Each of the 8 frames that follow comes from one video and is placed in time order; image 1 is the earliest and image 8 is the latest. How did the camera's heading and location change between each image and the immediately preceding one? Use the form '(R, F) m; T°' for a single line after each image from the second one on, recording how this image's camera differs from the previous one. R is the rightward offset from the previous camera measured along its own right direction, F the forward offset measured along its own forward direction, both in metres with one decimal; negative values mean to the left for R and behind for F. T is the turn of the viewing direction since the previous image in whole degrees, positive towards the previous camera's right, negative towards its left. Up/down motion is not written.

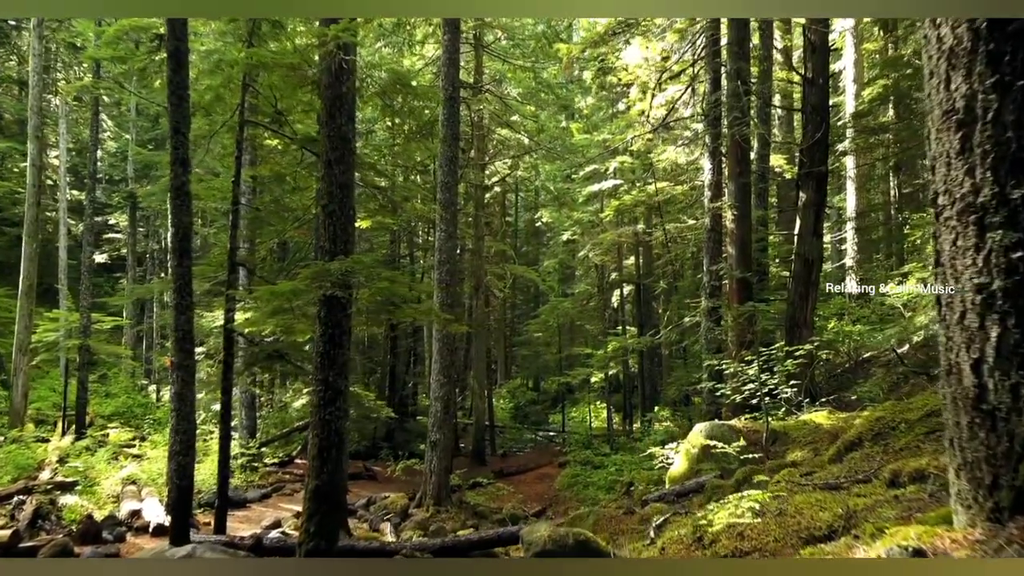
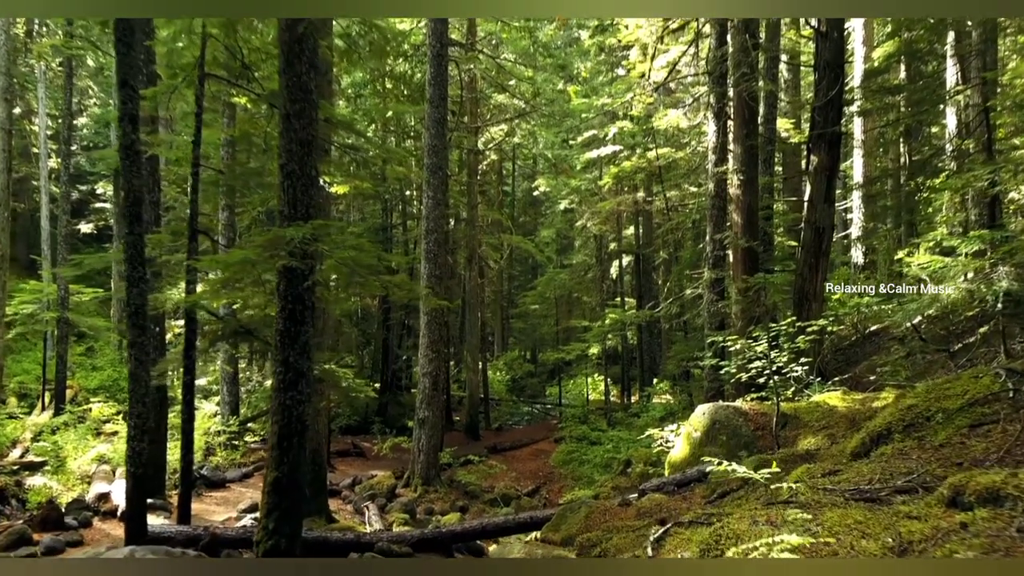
(+0.1, +0.4) m; 0°
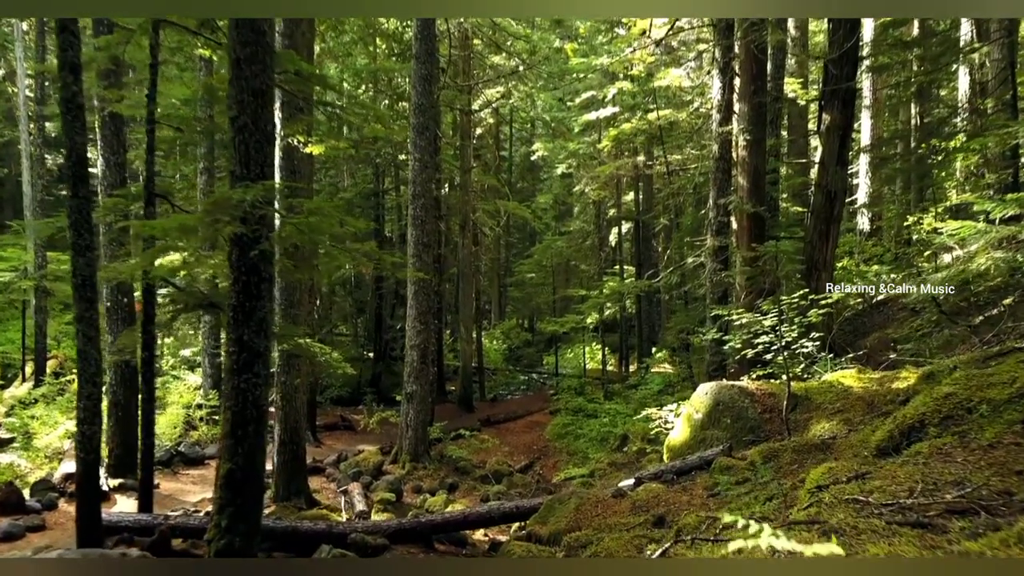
(+0.1, +0.4) m; 0°
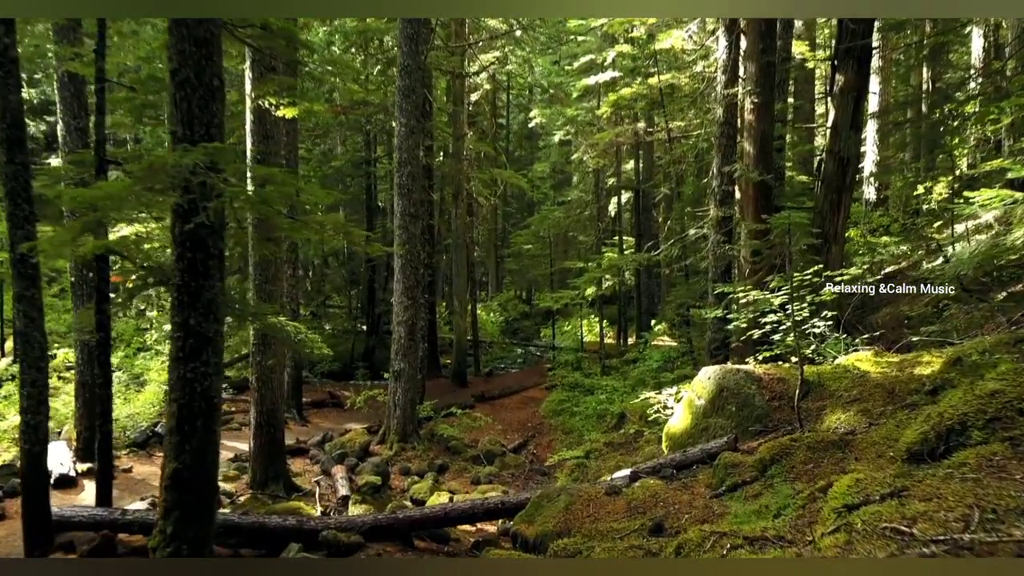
(+0.1, +0.3) m; 0°
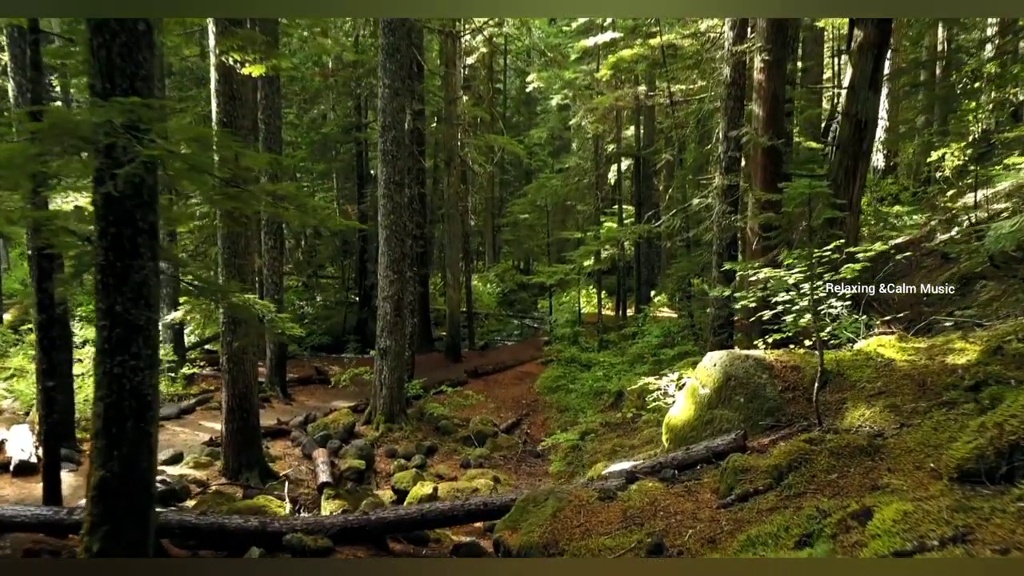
(+0.1, +0.3) m; 0°
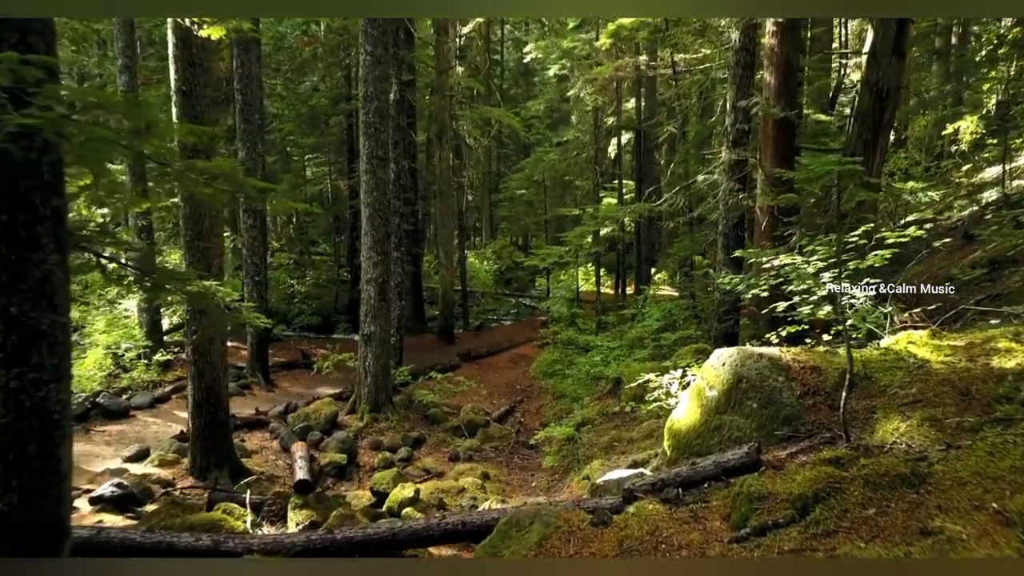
(+0.1, +0.4) m; 0°
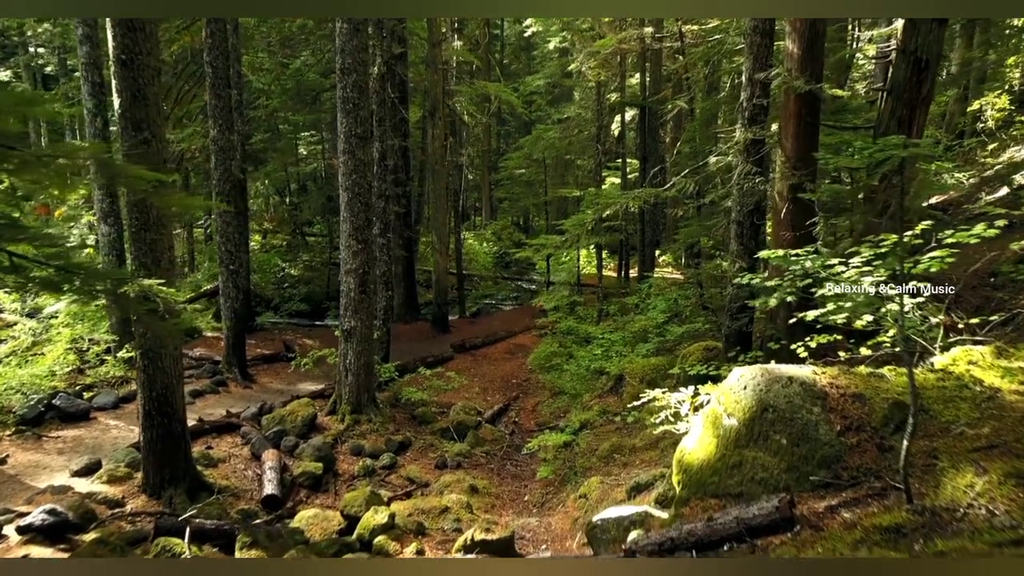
(+0.1, +0.5) m; 0°
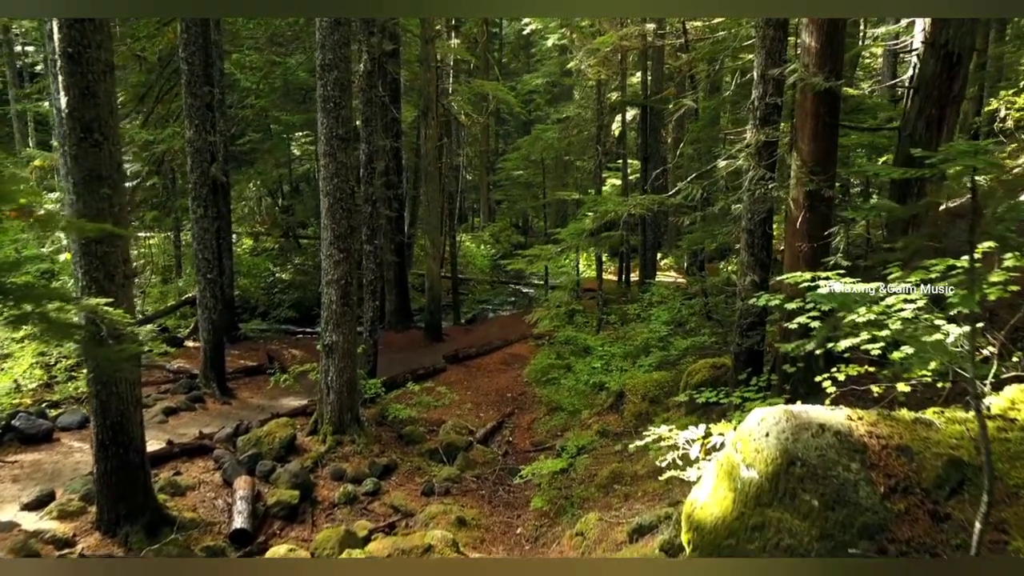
(+0.1, +0.3) m; 0°
